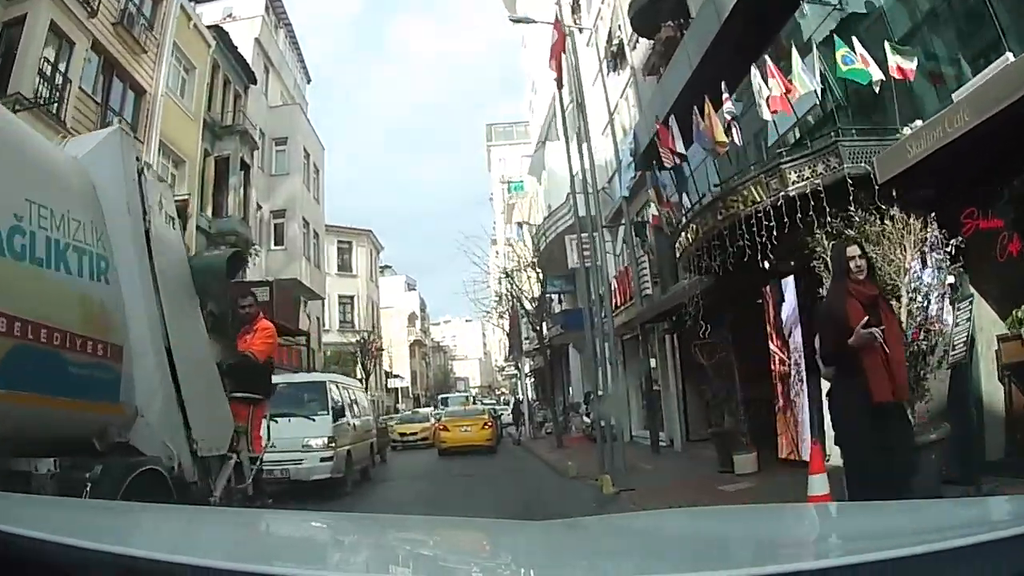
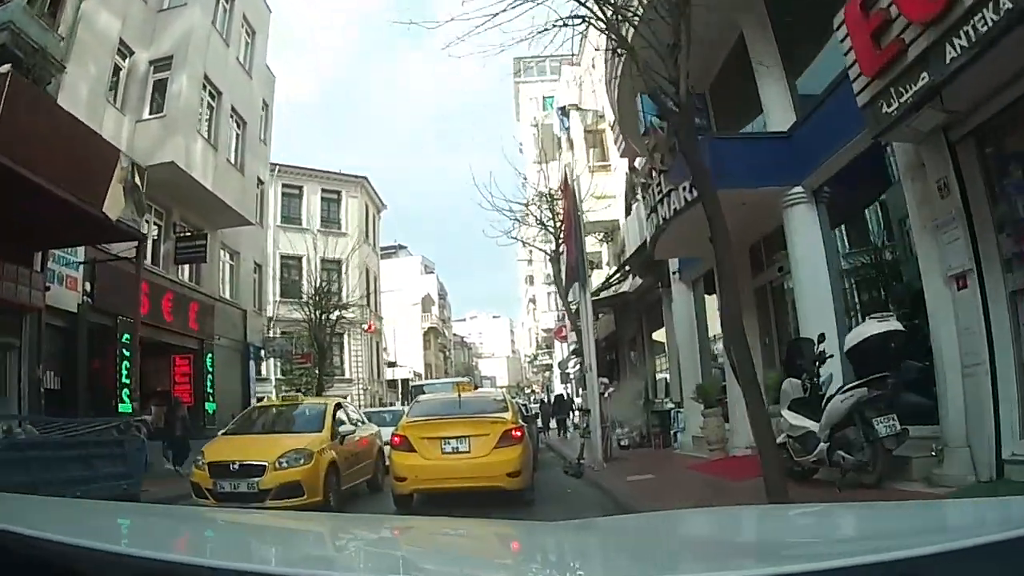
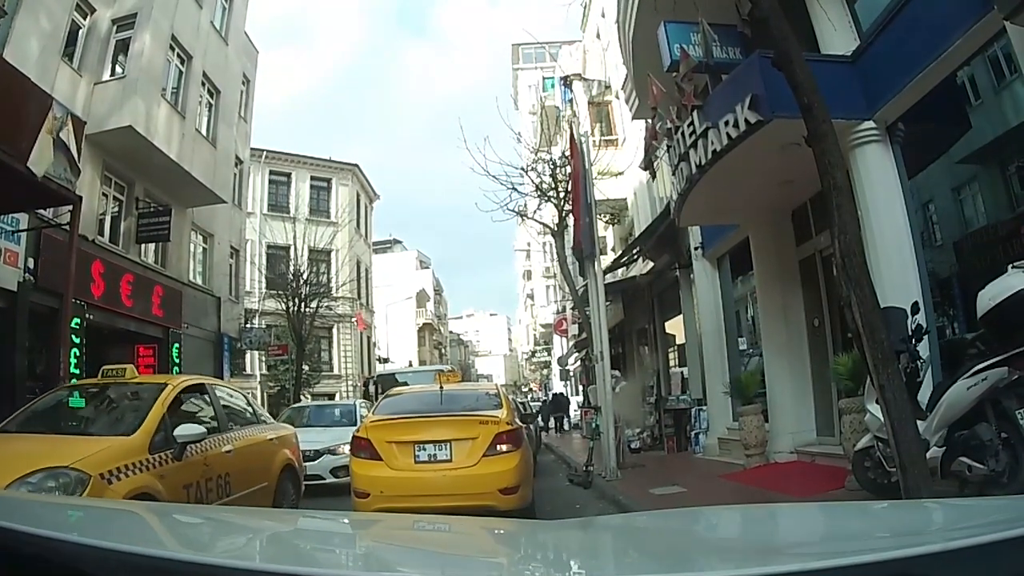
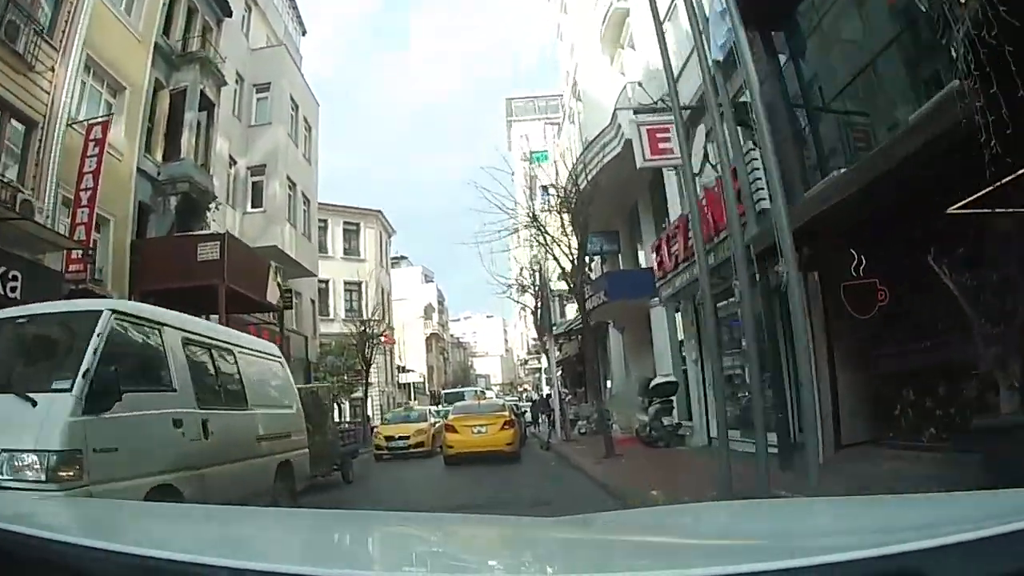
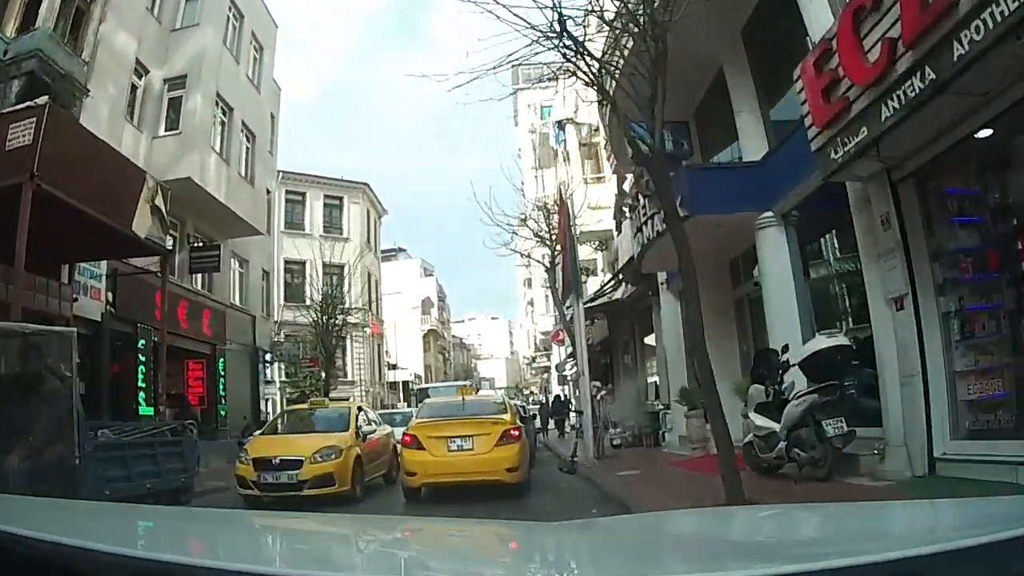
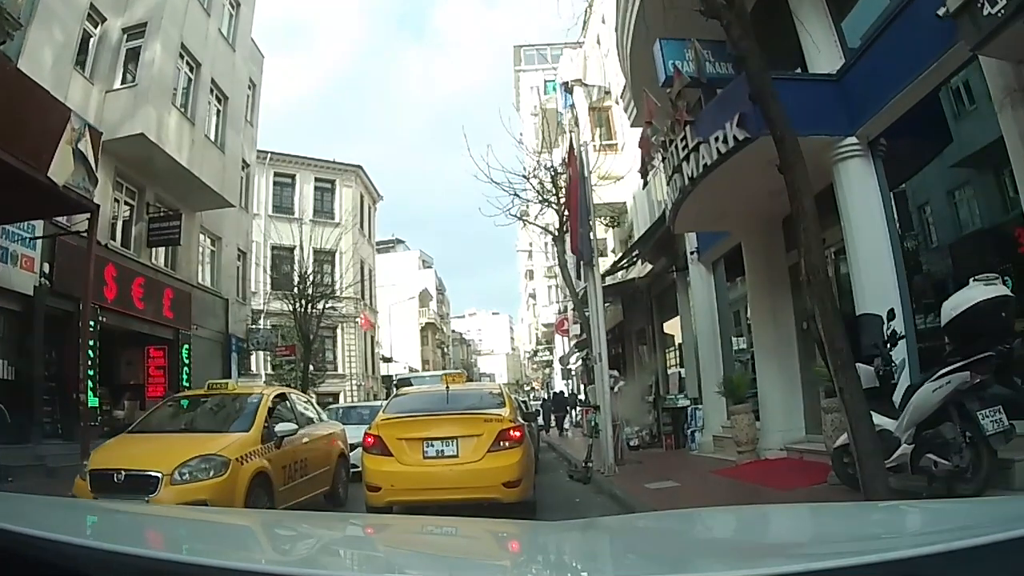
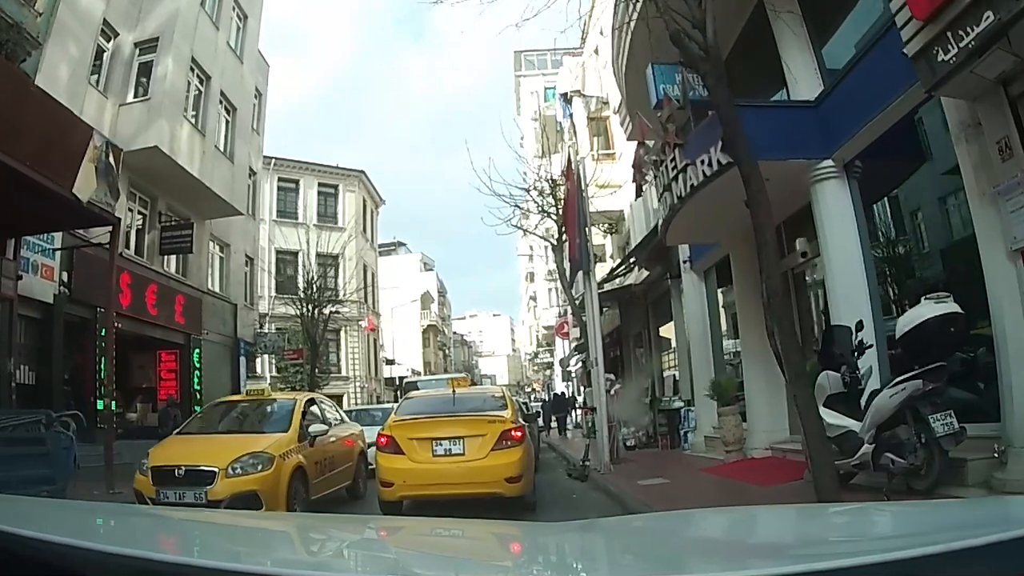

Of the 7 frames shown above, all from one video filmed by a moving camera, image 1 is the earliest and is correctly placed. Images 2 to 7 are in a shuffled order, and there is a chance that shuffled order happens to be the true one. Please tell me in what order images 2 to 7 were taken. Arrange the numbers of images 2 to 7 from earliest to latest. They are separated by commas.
4, 5, 2, 7, 6, 3
